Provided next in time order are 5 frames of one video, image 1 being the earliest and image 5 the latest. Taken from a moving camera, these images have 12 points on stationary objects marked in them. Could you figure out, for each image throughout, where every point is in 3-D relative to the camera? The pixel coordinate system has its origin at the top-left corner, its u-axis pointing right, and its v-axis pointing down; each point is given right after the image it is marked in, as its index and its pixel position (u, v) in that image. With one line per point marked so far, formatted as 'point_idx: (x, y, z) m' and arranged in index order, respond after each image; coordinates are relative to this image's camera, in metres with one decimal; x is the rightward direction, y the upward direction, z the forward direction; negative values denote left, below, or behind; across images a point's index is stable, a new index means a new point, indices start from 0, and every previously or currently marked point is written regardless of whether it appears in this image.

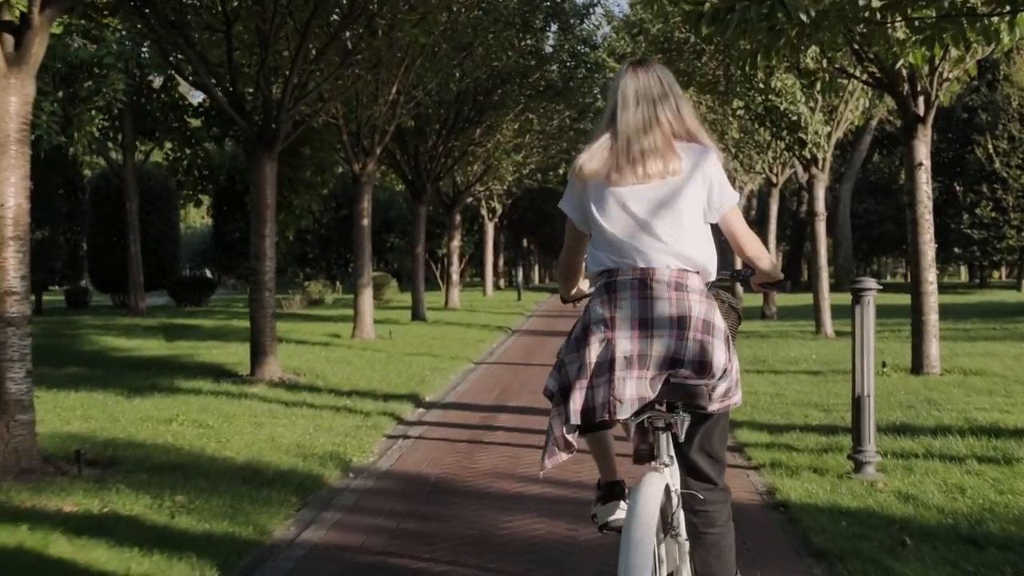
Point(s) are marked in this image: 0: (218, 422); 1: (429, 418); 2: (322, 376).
0: (-3.4, -1.6, +9.8) m
1: (-1.0, -1.6, +10.7) m
2: (-3.0, -1.4, +13.5) m
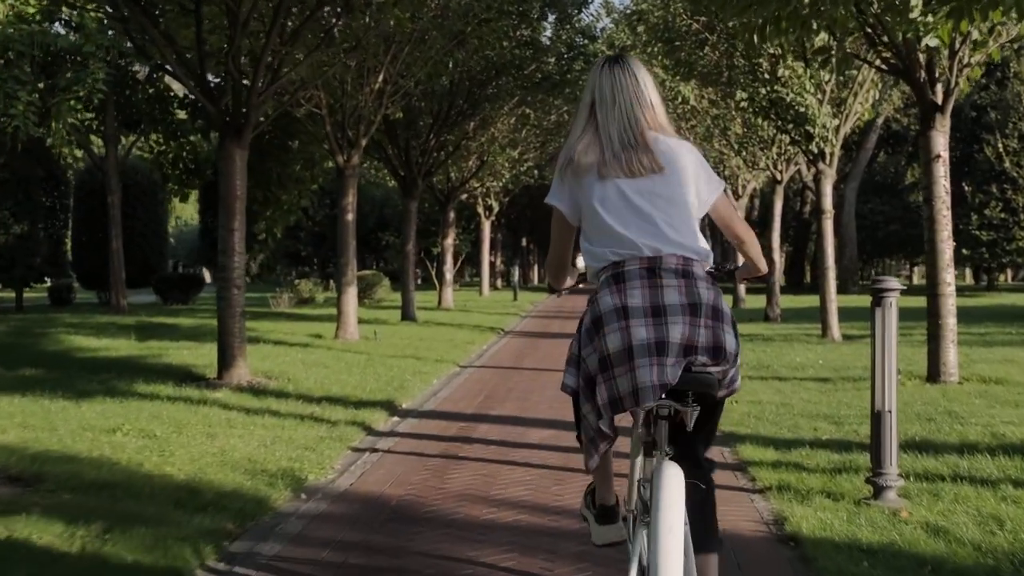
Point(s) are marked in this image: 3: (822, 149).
0: (-3.6, -1.5, +8.9) m
1: (-1.3, -1.6, +9.8) m
2: (-3.3, -1.4, +12.6) m
3: (+6.6, +3.0, +18.1) m
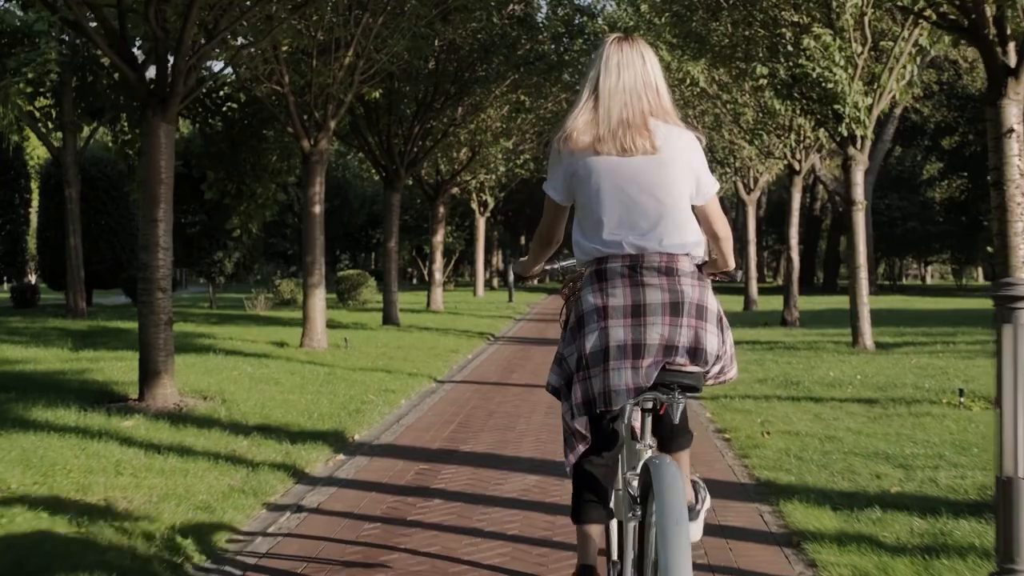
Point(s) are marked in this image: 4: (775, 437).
0: (-3.9, -1.6, +6.8) m
1: (-1.5, -1.7, +7.7) m
2: (-3.5, -1.4, +10.5) m
3: (+6.4, +3.0, +15.9) m
4: (+2.7, -1.5, +8.6) m
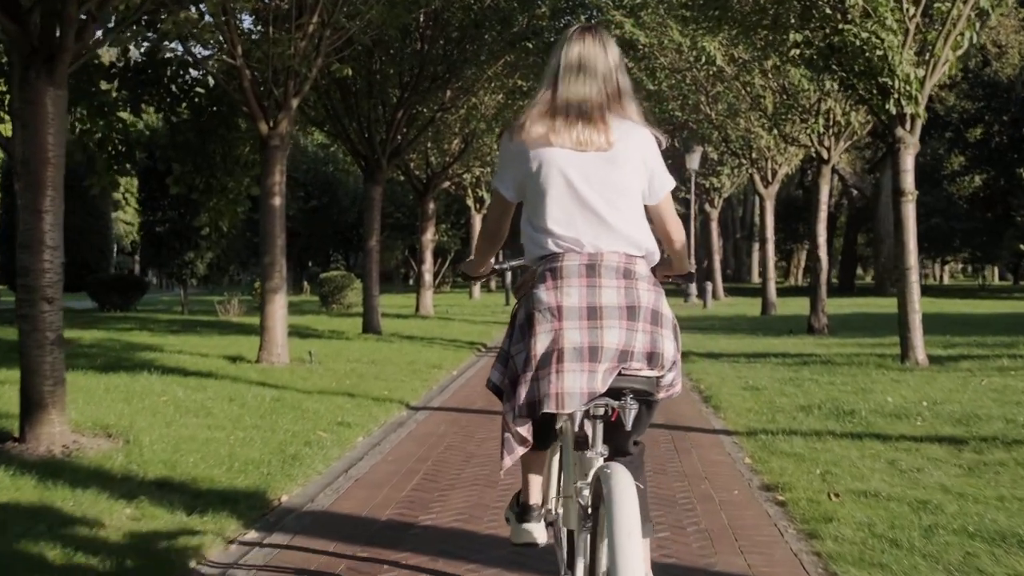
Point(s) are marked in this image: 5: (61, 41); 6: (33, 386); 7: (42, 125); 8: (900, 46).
0: (-4.0, -1.7, +4.5) m
1: (-1.7, -1.8, +5.4) m
2: (-3.7, -1.5, +8.2) m
3: (+6.3, +2.9, +13.6) m
4: (+2.5, -1.6, +6.4) m
5: (-4.4, +2.4, +8.3) m
6: (-4.6, -0.9, +8.2) m
7: (-4.6, +1.6, +8.3) m
8: (+6.1, +3.8, +13.3) m
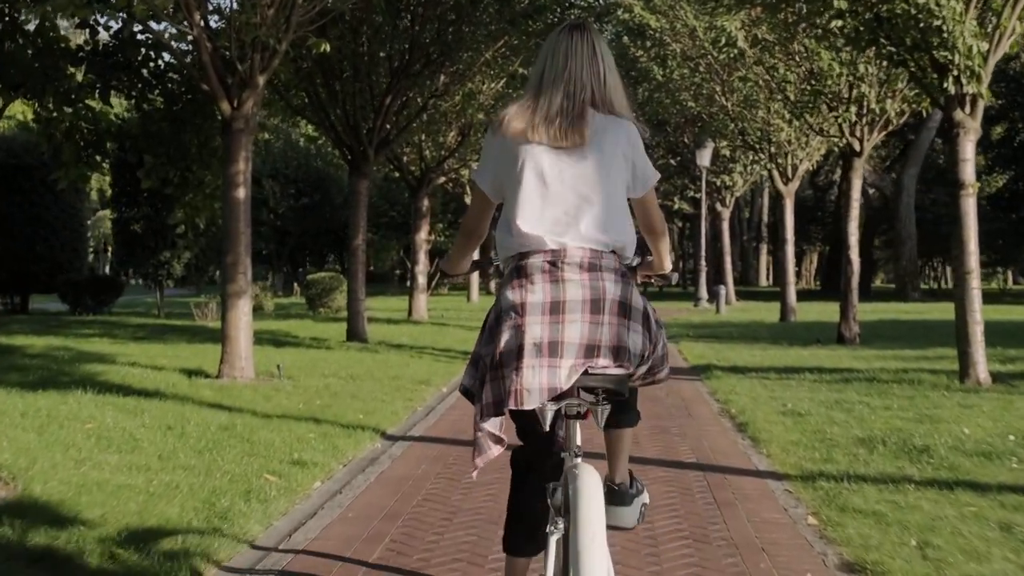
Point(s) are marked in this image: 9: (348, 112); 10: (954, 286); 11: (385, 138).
0: (-4.1, -1.7, +2.7) m
1: (-1.7, -1.8, +3.6) m
2: (-3.7, -1.5, +6.4) m
3: (+6.2, +2.8, +11.8) m
4: (+2.5, -1.7, +4.6) m
5: (-4.4, +2.4, +6.5) m
6: (-4.6, -1.0, +6.4) m
7: (-4.6, +1.5, +6.5) m
8: (+6.1, +3.7, +11.5) m
9: (-3.5, +3.8, +18.5) m
10: (+6.1, 0.0, +11.9) m
11: (-2.9, +3.4, +19.1) m
